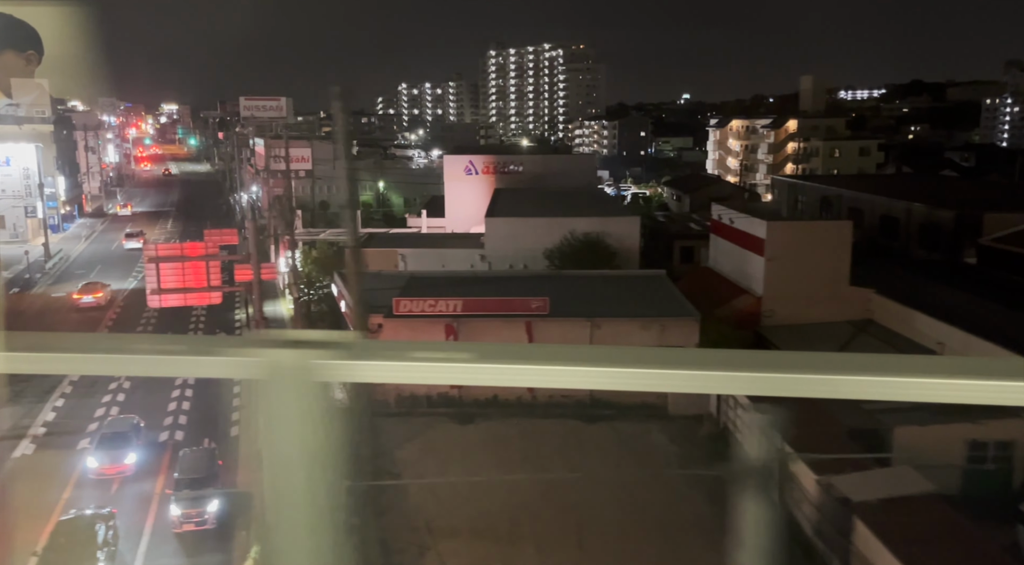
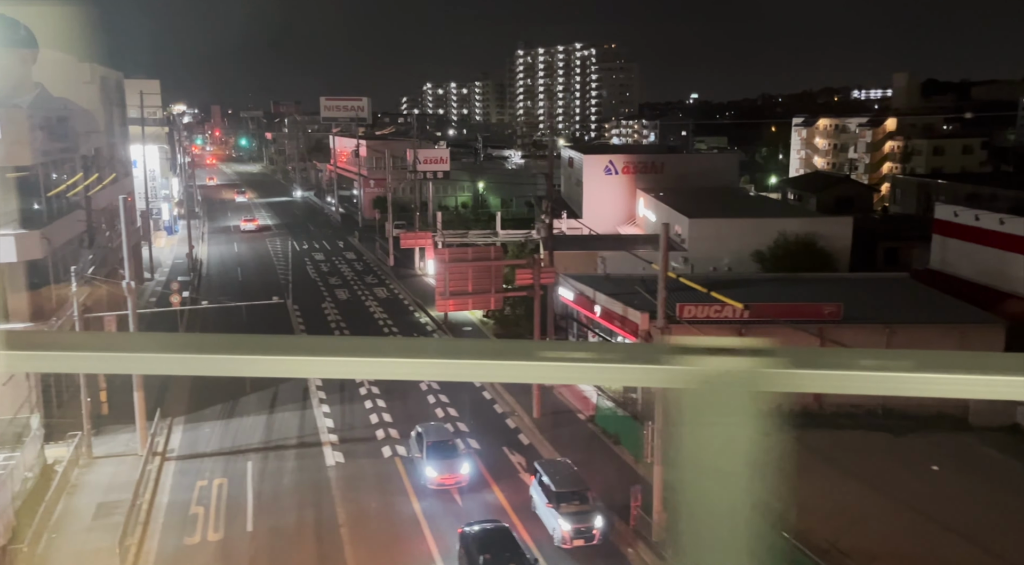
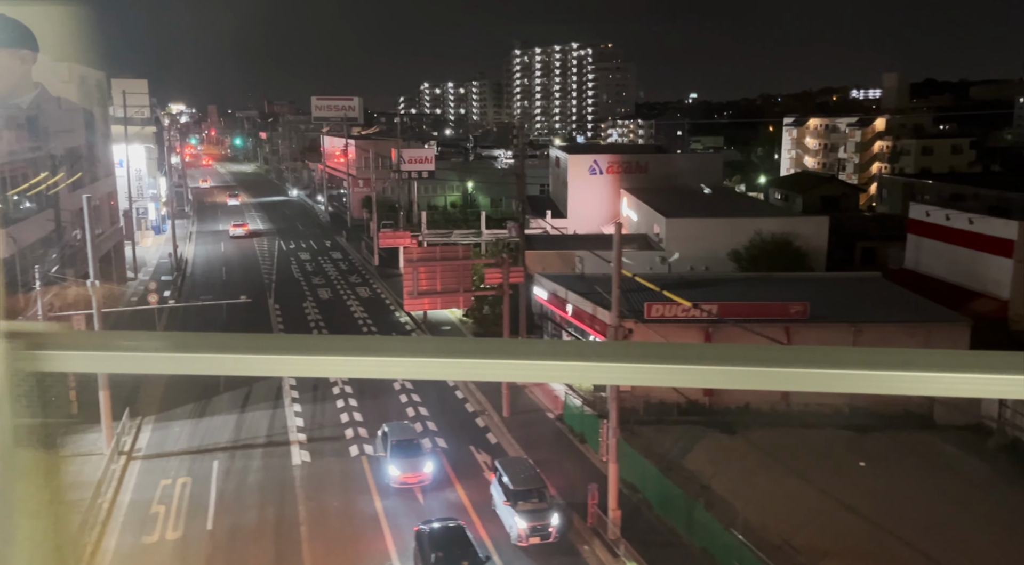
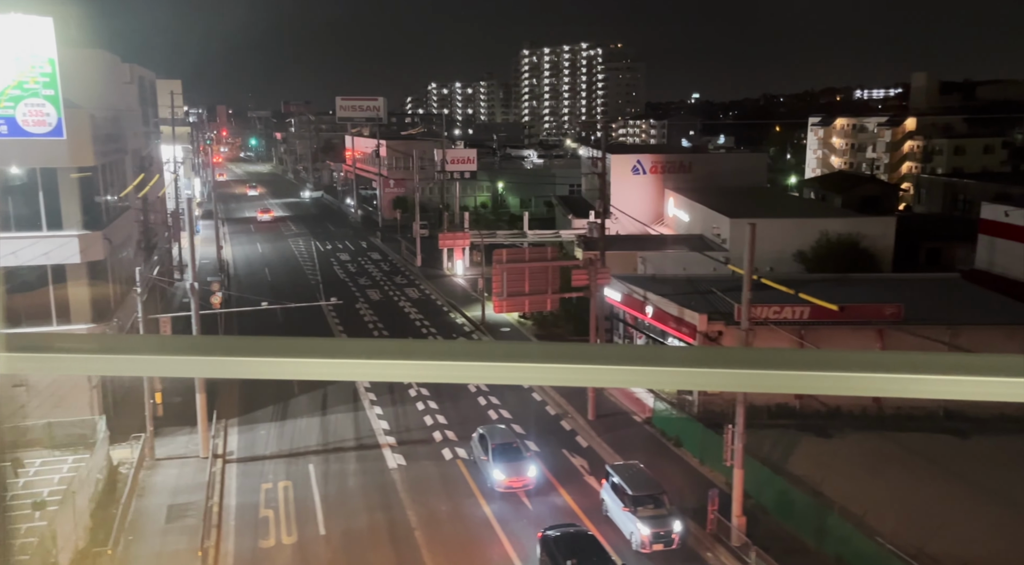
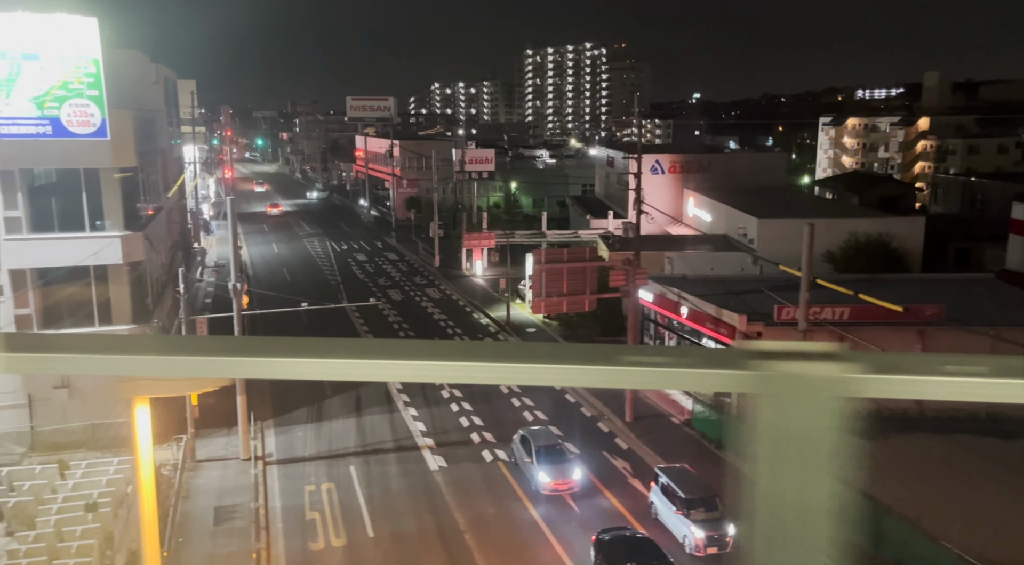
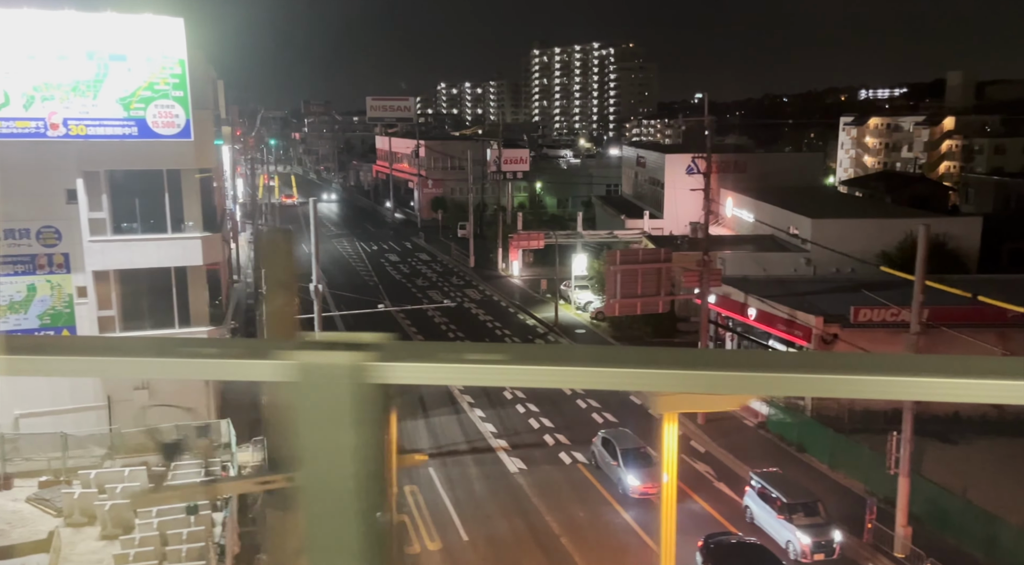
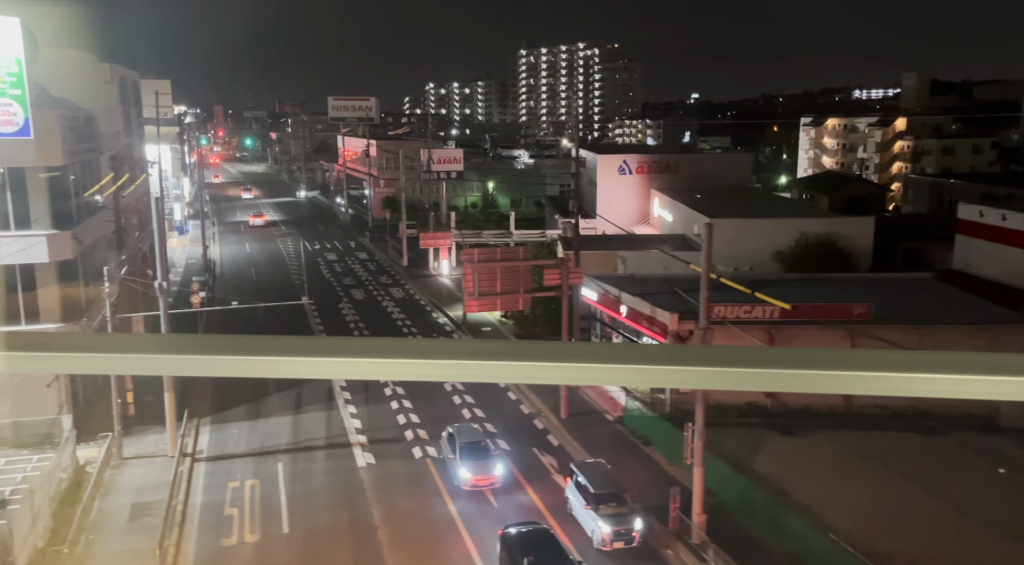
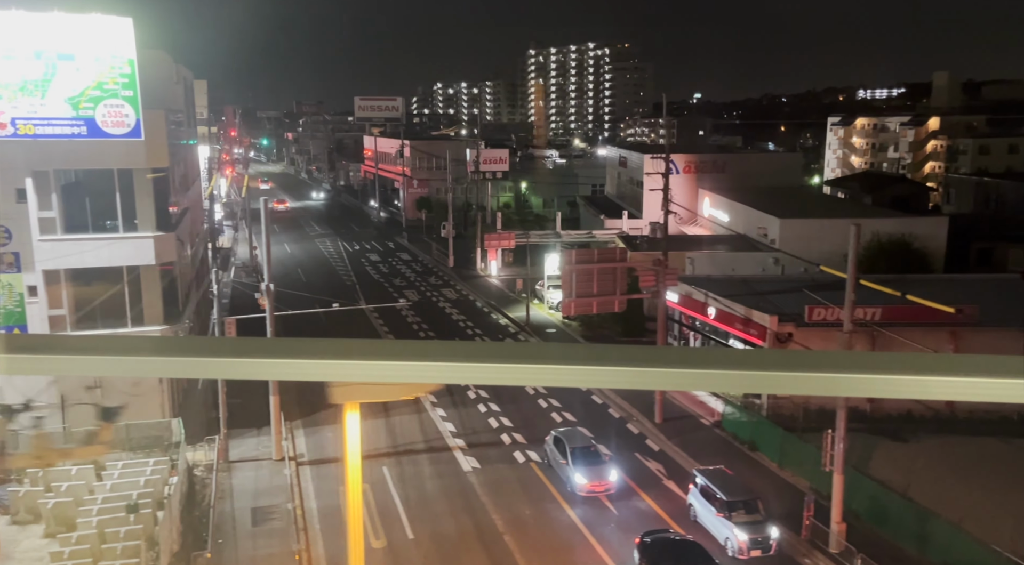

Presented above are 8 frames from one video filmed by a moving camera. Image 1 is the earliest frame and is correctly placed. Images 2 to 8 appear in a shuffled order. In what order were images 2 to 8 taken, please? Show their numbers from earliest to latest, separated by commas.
3, 2, 7, 4, 5, 8, 6
